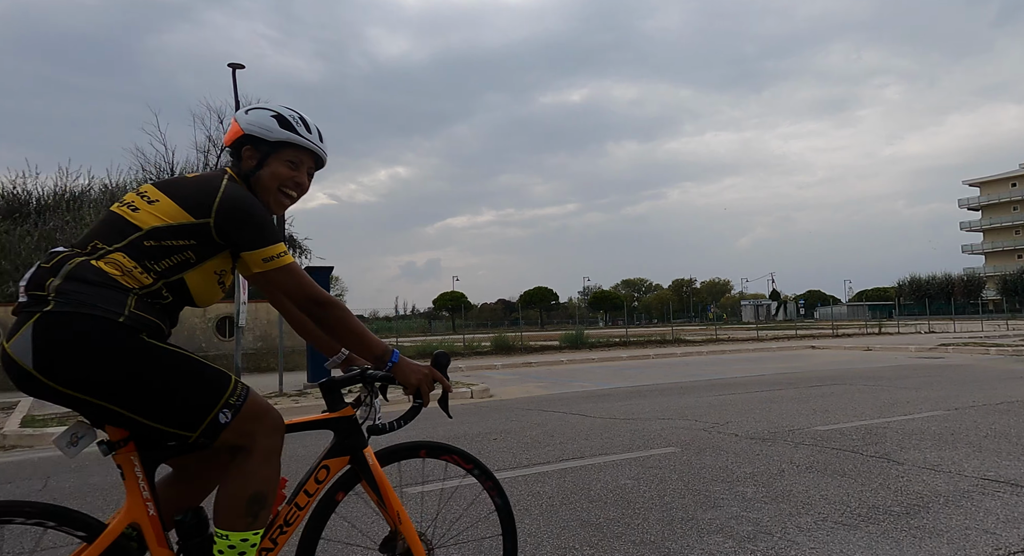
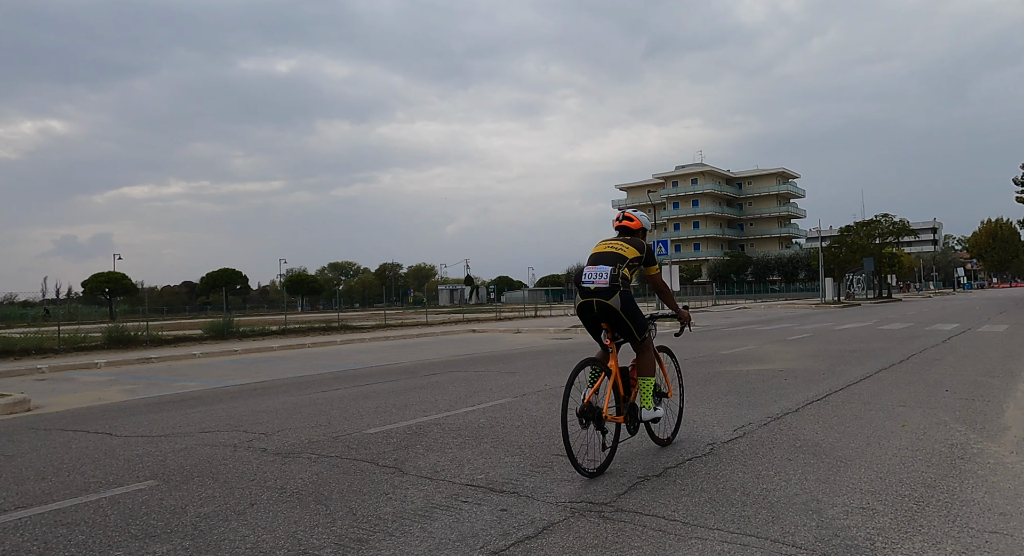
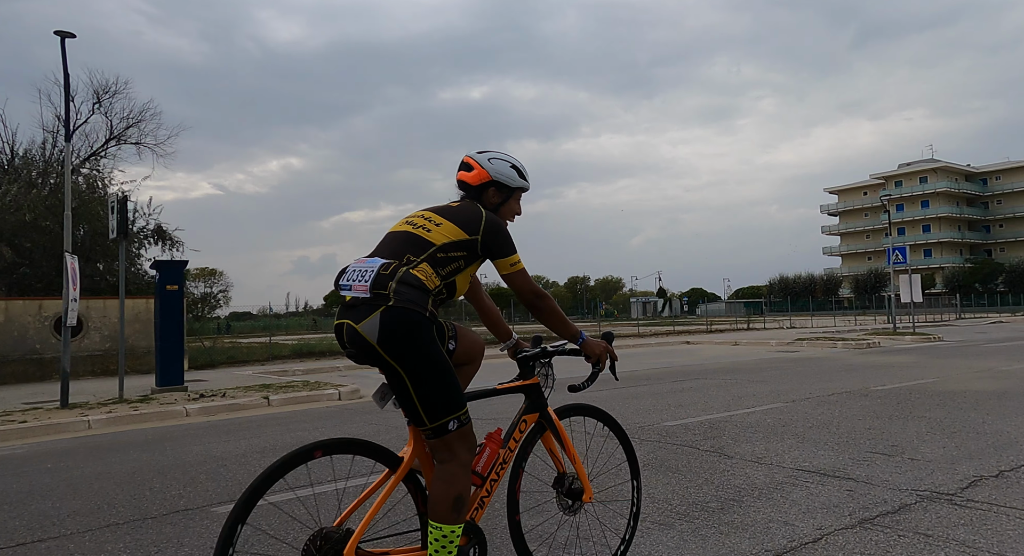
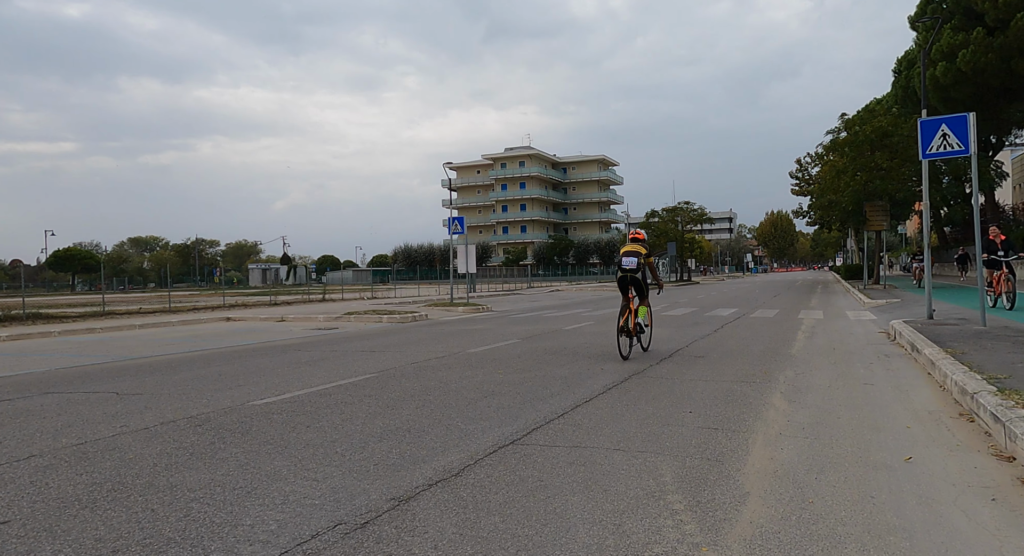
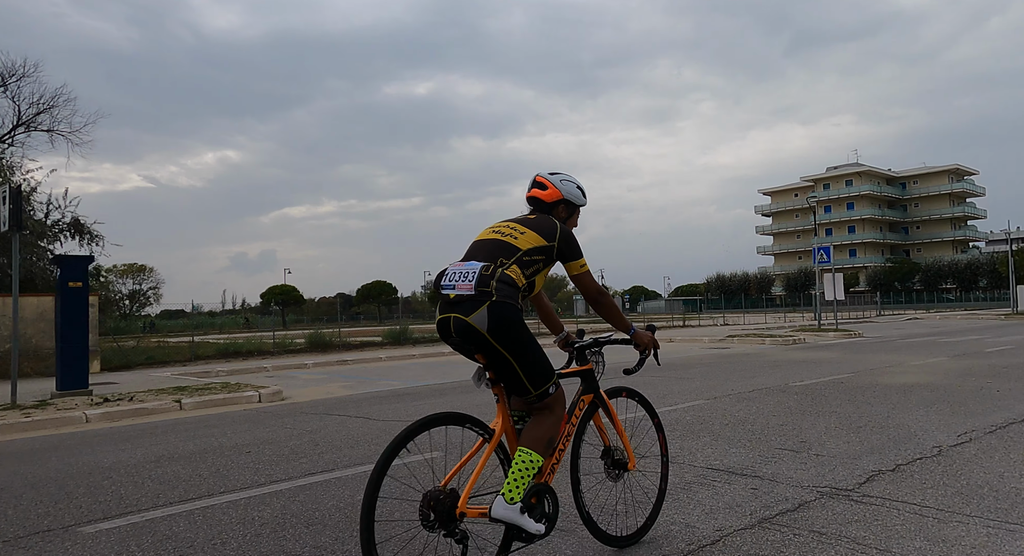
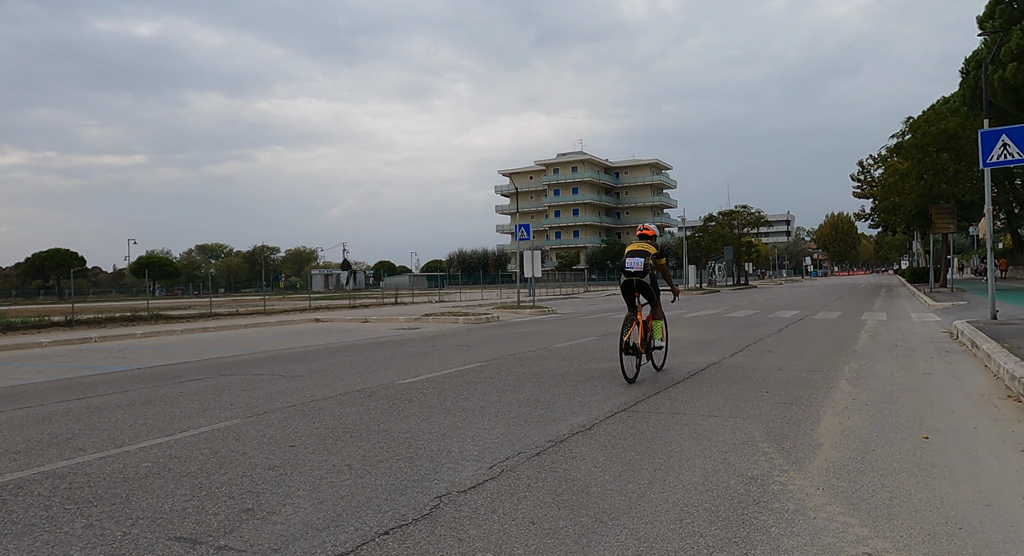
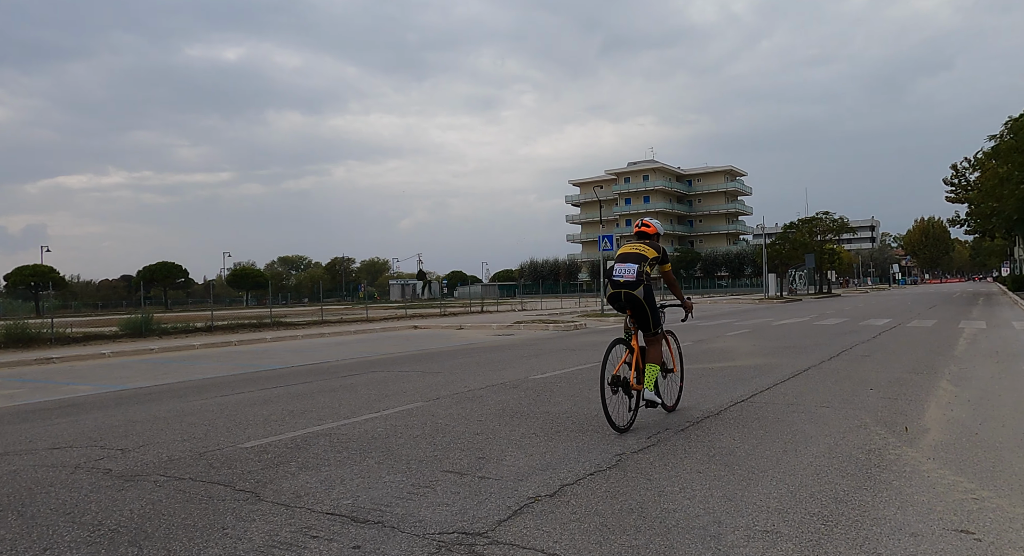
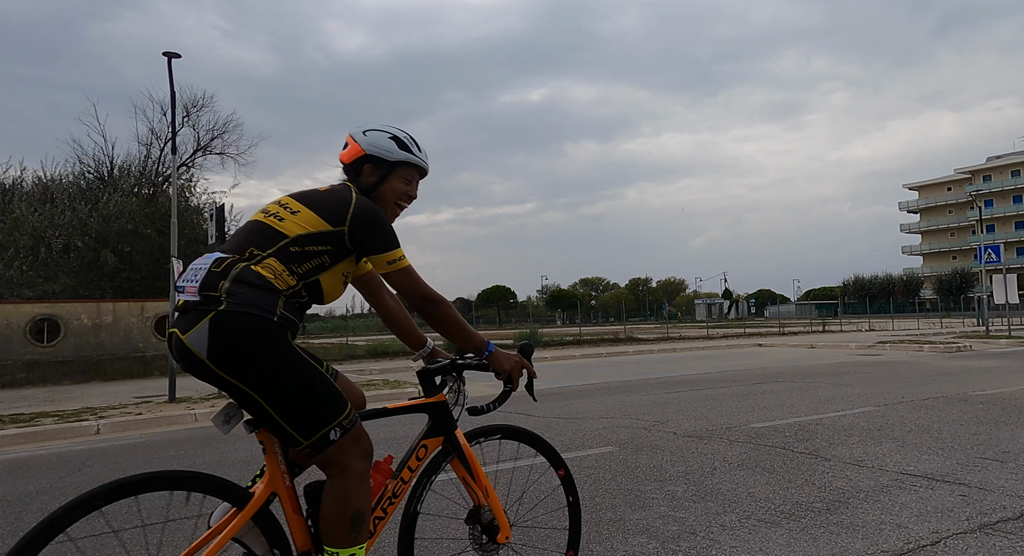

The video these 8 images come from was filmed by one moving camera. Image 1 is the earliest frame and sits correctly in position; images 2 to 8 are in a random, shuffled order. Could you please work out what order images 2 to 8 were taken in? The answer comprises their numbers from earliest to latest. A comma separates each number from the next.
8, 3, 5, 2, 7, 6, 4
